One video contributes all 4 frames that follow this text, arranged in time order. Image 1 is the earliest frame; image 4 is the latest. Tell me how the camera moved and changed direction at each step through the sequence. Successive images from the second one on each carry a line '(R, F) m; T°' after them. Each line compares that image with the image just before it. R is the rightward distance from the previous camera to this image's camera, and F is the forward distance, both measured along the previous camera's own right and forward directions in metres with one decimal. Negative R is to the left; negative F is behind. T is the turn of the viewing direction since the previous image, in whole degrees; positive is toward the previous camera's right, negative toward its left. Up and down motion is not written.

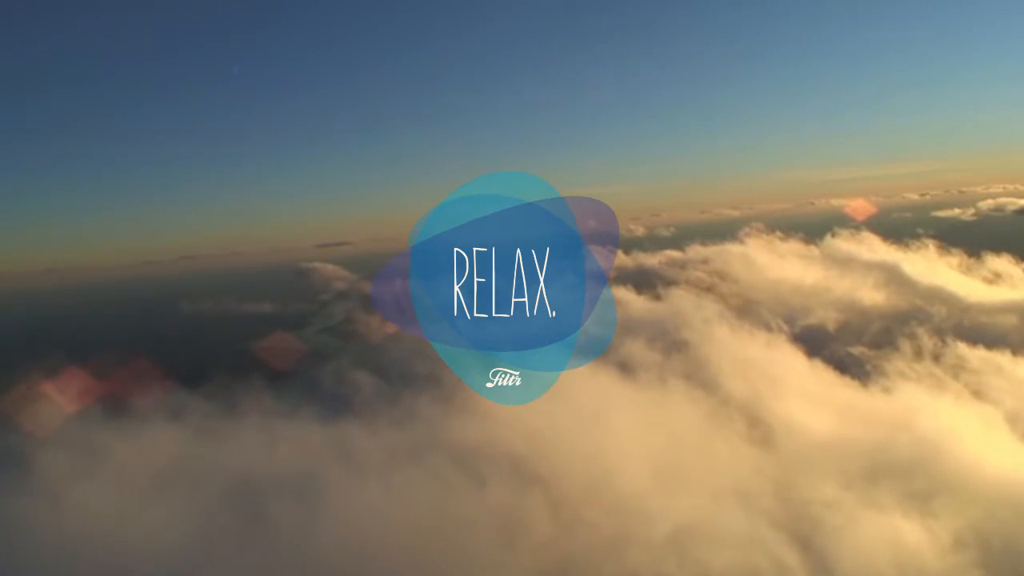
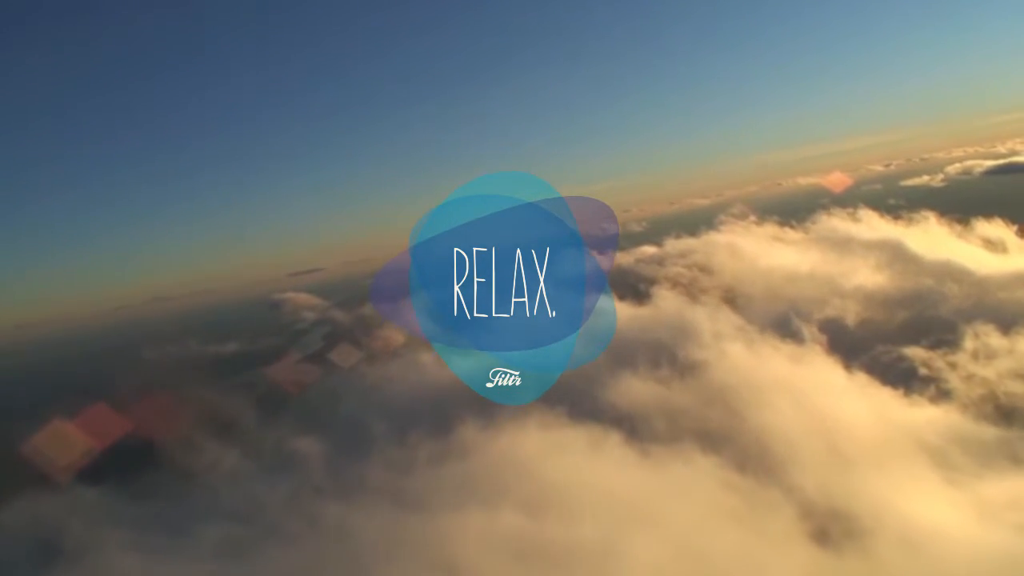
(+0.6, +5.4) m; +3°
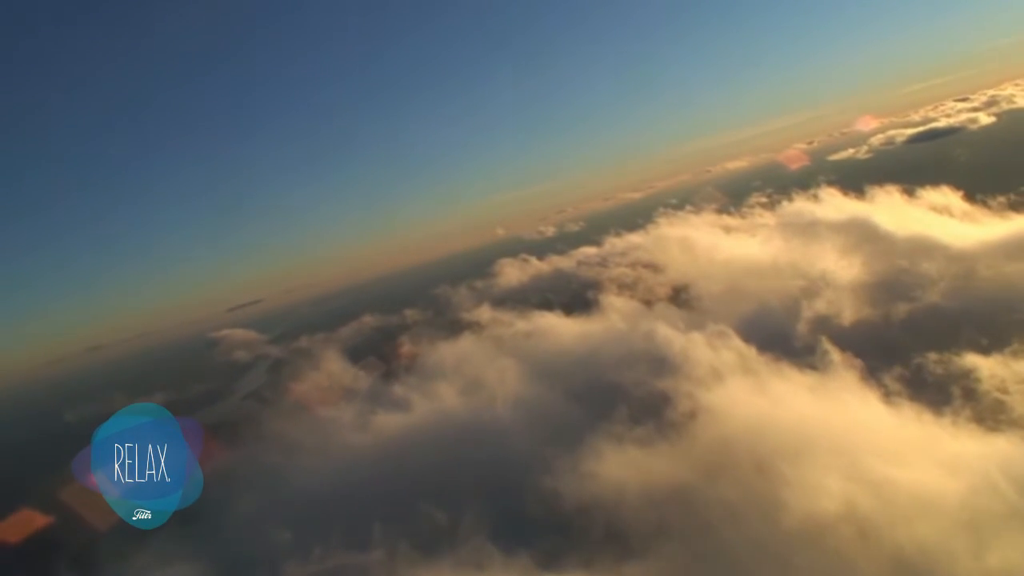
(+1.4, +6.8) m; +6°
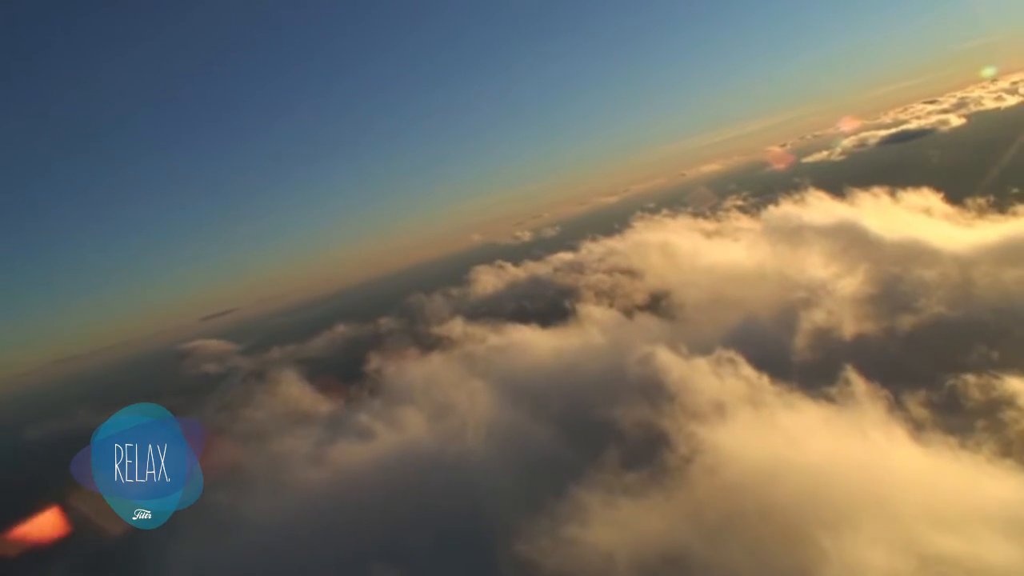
(+0.5, +2.8) m; +2°
